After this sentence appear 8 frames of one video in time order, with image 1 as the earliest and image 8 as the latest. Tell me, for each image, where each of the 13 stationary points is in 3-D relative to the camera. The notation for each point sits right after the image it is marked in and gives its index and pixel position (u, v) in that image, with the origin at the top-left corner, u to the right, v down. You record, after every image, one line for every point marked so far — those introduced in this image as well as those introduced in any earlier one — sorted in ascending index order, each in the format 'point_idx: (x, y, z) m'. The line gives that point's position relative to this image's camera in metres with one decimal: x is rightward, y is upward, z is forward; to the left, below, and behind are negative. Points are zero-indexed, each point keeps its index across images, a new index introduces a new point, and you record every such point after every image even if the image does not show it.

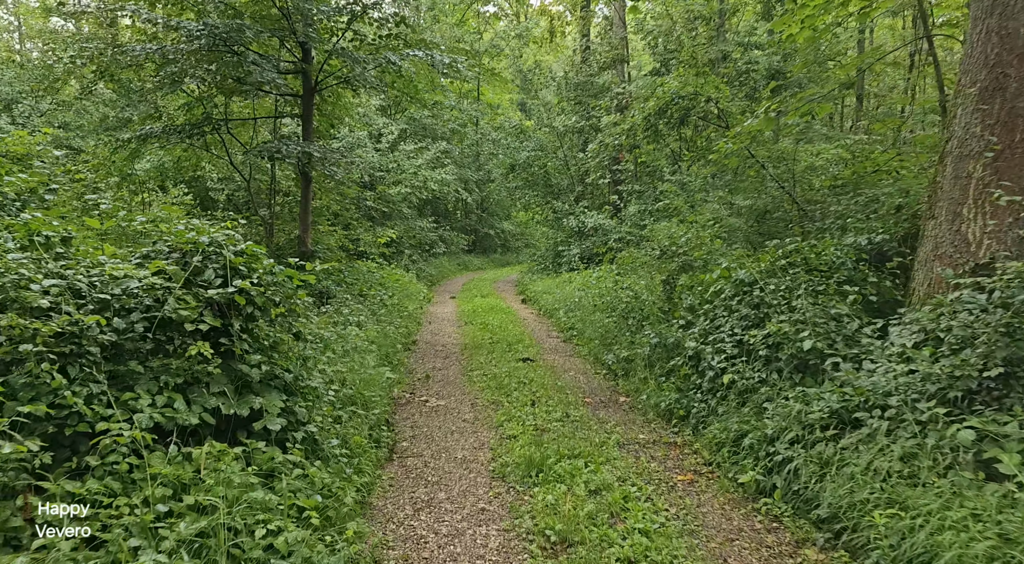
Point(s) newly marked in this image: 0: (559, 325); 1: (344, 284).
0: (+0.9, -0.8, +15.0) m
1: (-3.3, -0.1, +14.8) m
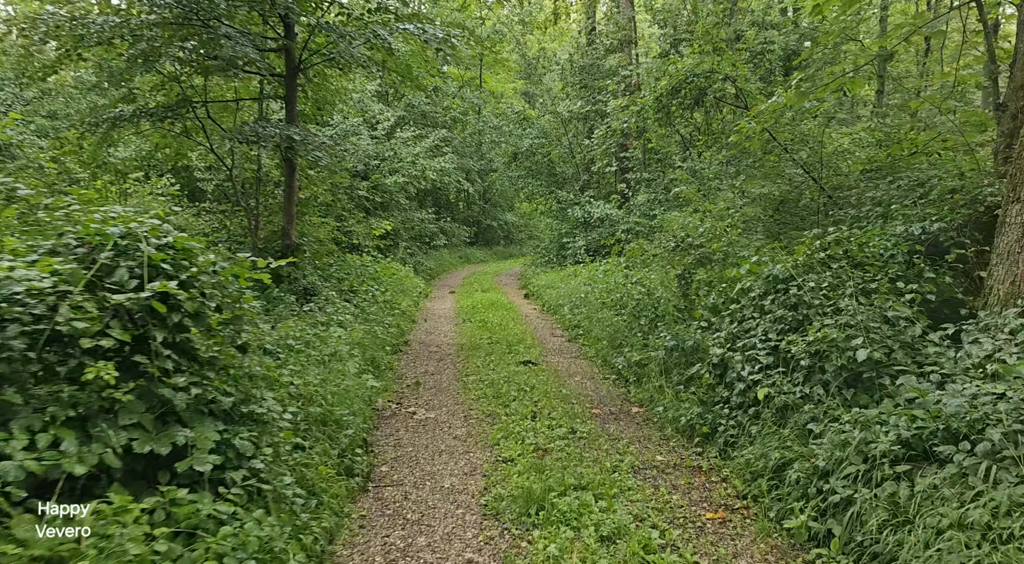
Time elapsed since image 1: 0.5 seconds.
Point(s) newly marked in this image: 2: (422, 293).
0: (+0.9, -0.7, +14.0) m
1: (-3.2, 0.0, +13.8) m
2: (-2.2, -0.3, +19.0) m
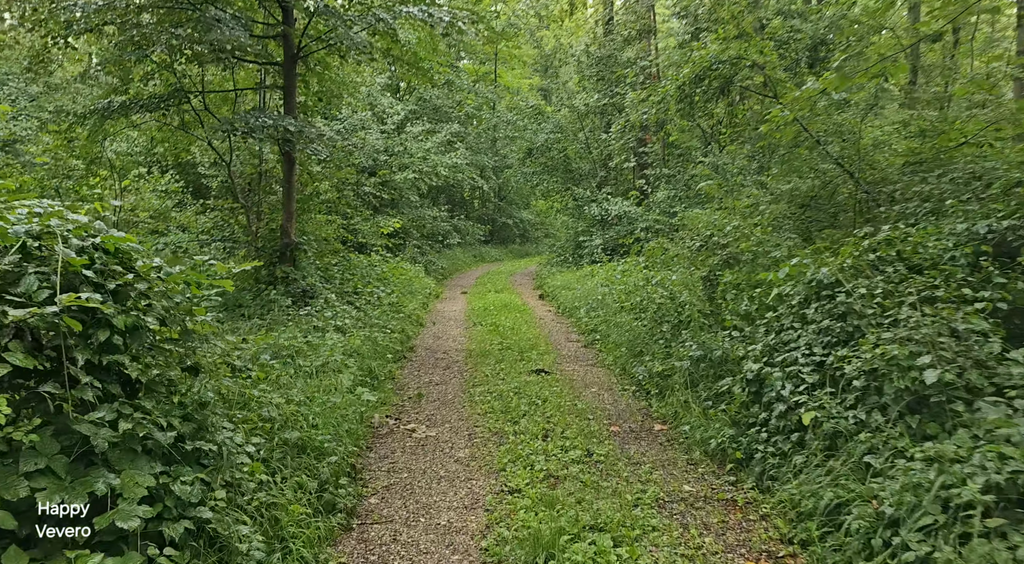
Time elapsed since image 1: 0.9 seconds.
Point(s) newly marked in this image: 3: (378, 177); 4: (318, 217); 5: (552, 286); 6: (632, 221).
0: (+1.2, -0.7, +13.2) m
1: (-3.0, 0.0, +13.1) m
2: (-1.9, -0.3, +18.3) m
3: (-3.5, +2.7, +19.8) m
4: (-3.5, +1.2, +14.2) m
5: (+0.9, -0.1, +18.4) m
6: (+3.0, +1.5, +19.2) m
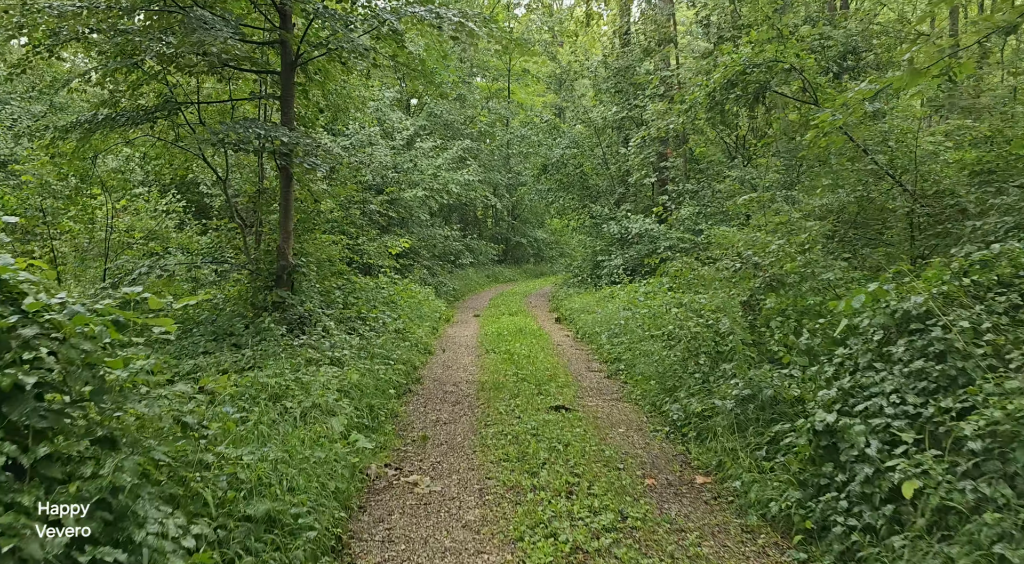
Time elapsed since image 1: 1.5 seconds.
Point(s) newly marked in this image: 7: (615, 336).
0: (+1.4, -1.1, +12.2) m
1: (-2.8, -0.4, +12.2) m
2: (-1.6, -0.8, +17.3) m
3: (-3.1, +2.2, +19.0) m
4: (-3.3, +0.8, +13.3) m
5: (+1.3, -0.6, +17.4) m
6: (+3.4, +1.0, +18.2) m
7: (+1.7, -0.9, +12.6) m
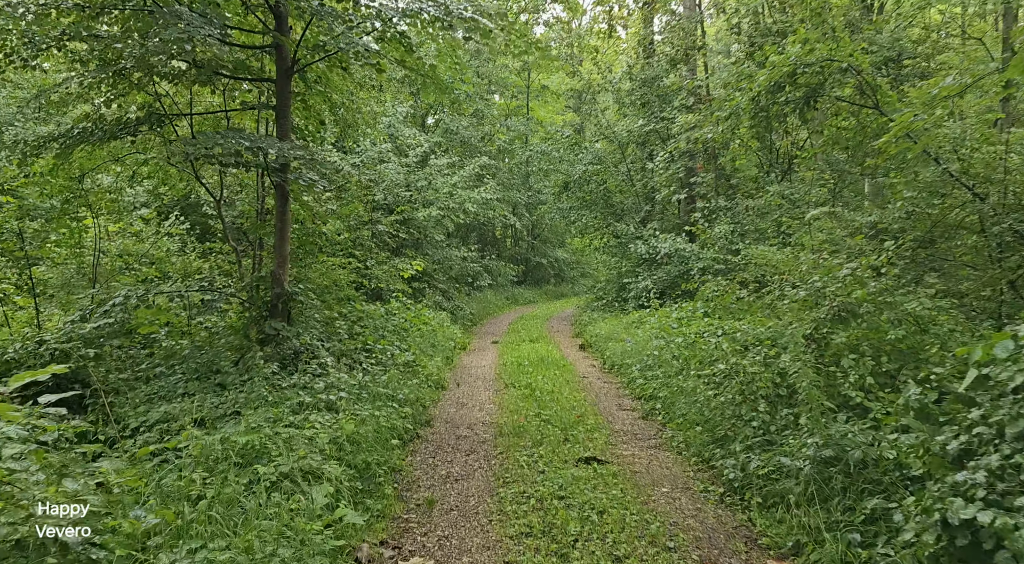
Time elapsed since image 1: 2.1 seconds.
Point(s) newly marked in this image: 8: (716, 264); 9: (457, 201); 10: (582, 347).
0: (+1.7, -1.5, +10.9) m
1: (-2.5, -0.8, +11.0) m
2: (-1.1, -1.3, +16.1) m
3: (-2.6, +1.6, +17.9) m
4: (-2.9, +0.3, +12.2) m
5: (+1.7, -1.1, +16.1) m
6: (+3.8, +0.5, +16.9) m
7: (+2.0, -1.3, +11.3) m
8: (+4.3, +0.4, +15.8) m
9: (-1.4, +2.1, +19.9) m
10: (+1.5, -1.4, +16.2) m
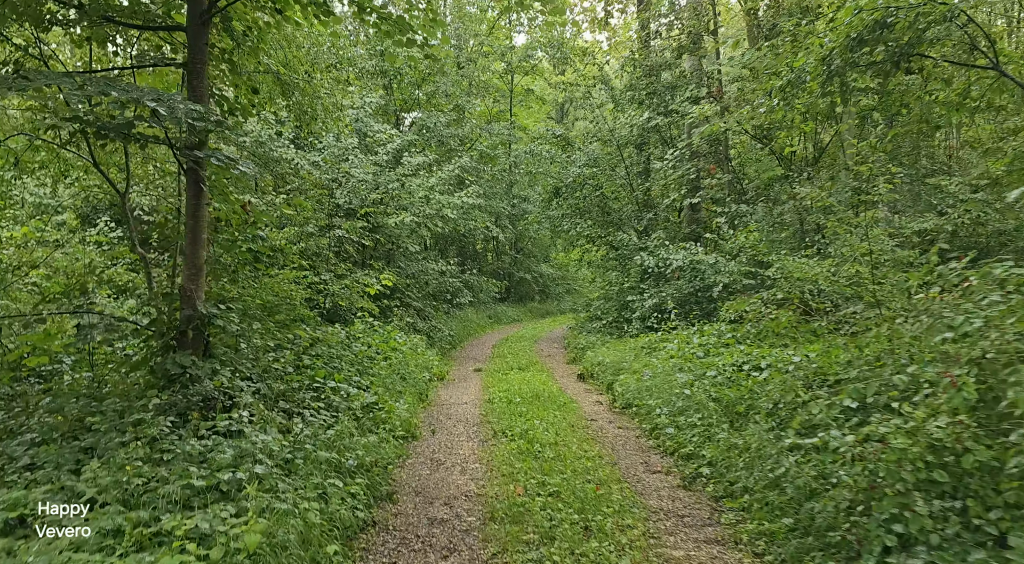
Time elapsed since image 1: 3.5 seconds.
0: (+1.6, -1.7, +8.4) m
1: (-2.6, -1.0, +8.4) m
2: (-1.4, -1.6, +13.6) m
3: (-2.9, +1.2, +15.3) m
4: (-3.1, +0.1, +9.6) m
5: (+1.5, -1.5, +13.7) m
6: (+3.6, +0.1, +14.5) m
7: (+1.9, -1.5, +8.9) m
8: (+4.0, 0.0, +13.4) m
9: (-1.8, +1.7, +17.4) m
10: (+1.2, -1.7, +13.7) m
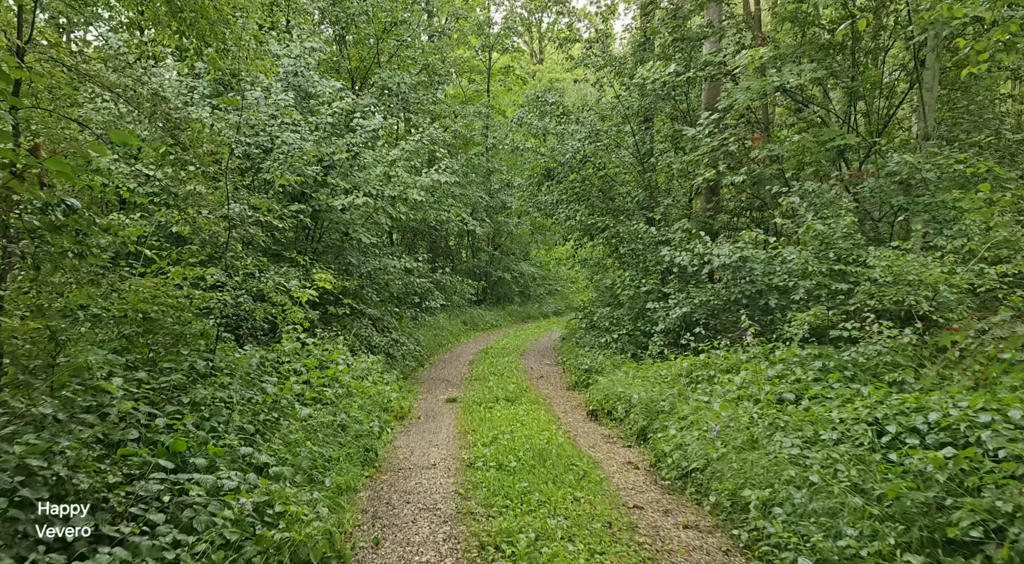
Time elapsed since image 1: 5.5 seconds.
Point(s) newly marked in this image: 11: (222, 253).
0: (+1.7, -1.8, +4.7) m
1: (-2.5, -1.1, +4.5) m
2: (-1.5, -1.7, +9.7) m
3: (-3.1, +1.2, +11.4) m
4: (-3.1, +0.1, +5.7) m
5: (+1.3, -1.5, +9.9) m
6: (+3.4, +0.1, +10.9) m
7: (+1.9, -1.6, +5.1) m
8: (+3.9, 0.0, +9.7) m
9: (-2.0, +1.7, +13.5) m
10: (+1.1, -1.8, +10.0) m
11: (-3.6, +0.4, +9.4) m
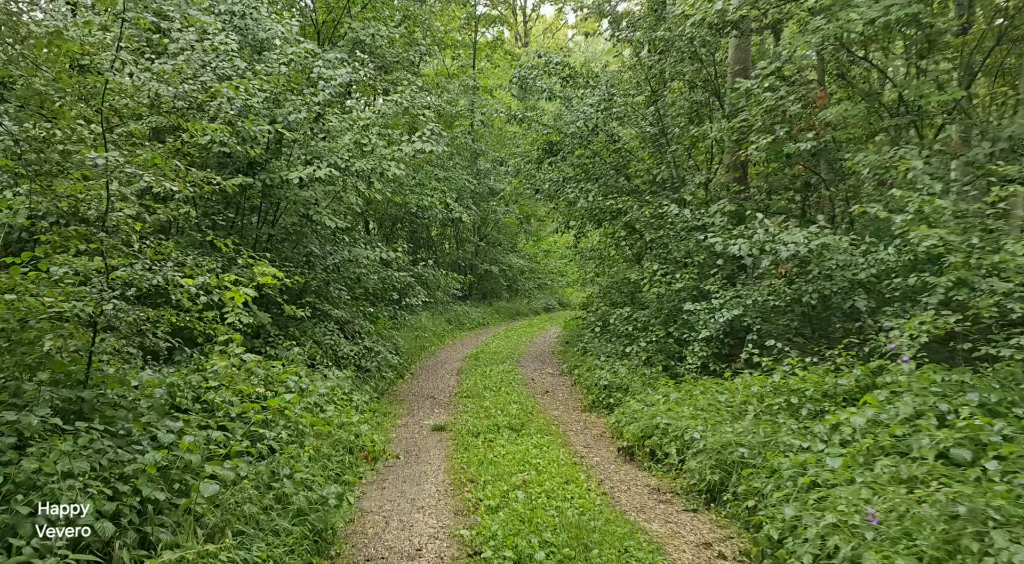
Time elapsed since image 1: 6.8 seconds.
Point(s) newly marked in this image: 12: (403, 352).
0: (+1.9, -1.8, +2.2) m
1: (-2.3, -1.1, +1.9) m
2: (-1.4, -1.6, +7.1) m
3: (-3.1, +1.3, +8.8) m
4: (-2.8, +0.1, +3.1) m
5: (+1.4, -1.5, +7.4) m
6: (+3.5, +0.1, +8.4) m
7: (+2.1, -1.6, +2.6) m
8: (+4.0, 0.0, +7.3) m
9: (-2.0, +1.8, +10.9) m
10: (+1.2, -1.7, +7.5) m
11: (-3.5, +0.4, +6.8) m
12: (-1.9, -1.2, +13.5) m
